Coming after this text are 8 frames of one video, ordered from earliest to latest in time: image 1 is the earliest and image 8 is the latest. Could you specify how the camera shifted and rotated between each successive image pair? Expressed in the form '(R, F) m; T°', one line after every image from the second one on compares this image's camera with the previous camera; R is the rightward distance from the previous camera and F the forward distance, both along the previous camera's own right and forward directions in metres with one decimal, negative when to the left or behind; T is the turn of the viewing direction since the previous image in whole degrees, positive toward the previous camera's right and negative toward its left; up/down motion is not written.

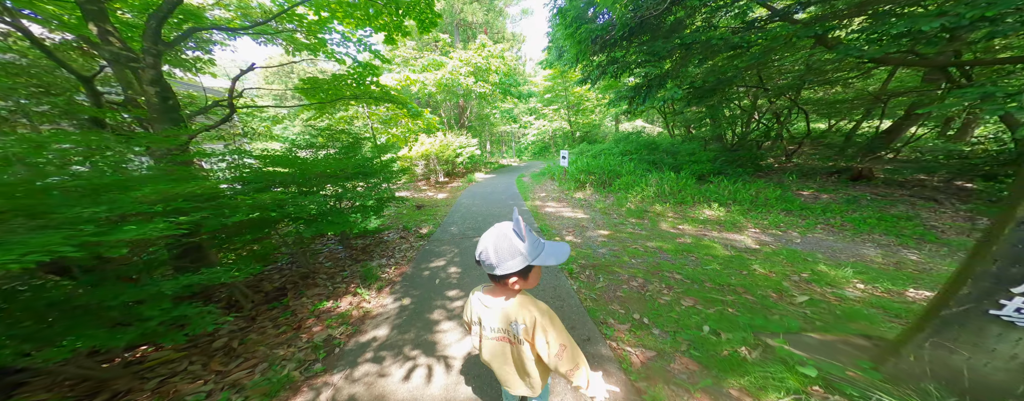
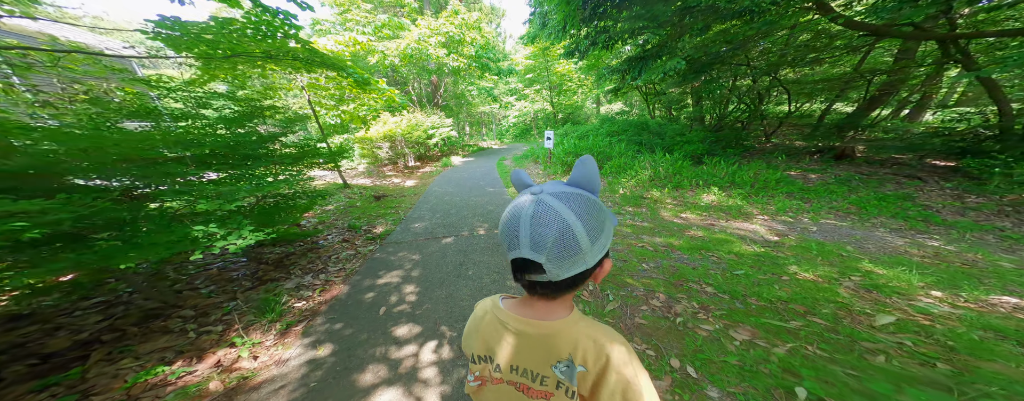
(+0.1, +0.9) m; +4°
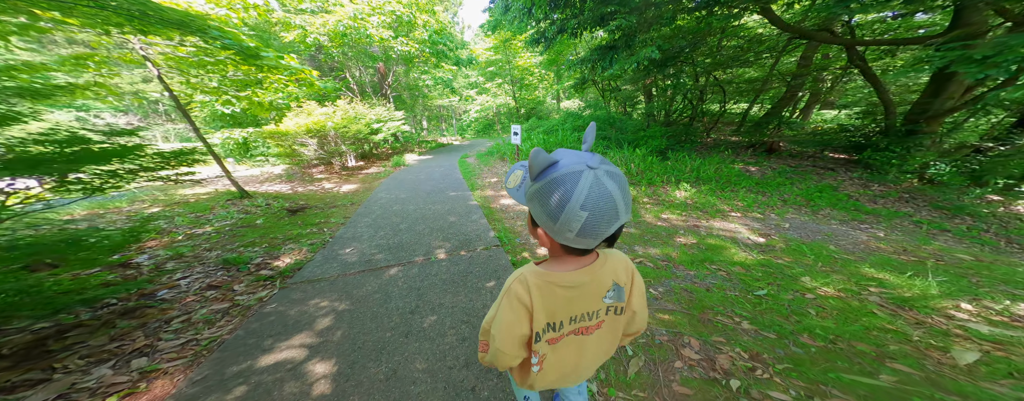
(-0.1, +0.8) m; +9°
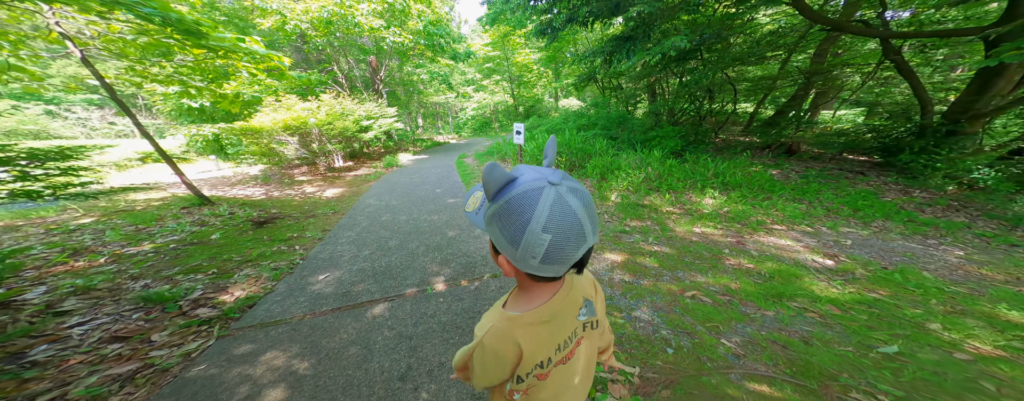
(-0.2, +0.7) m; +1°
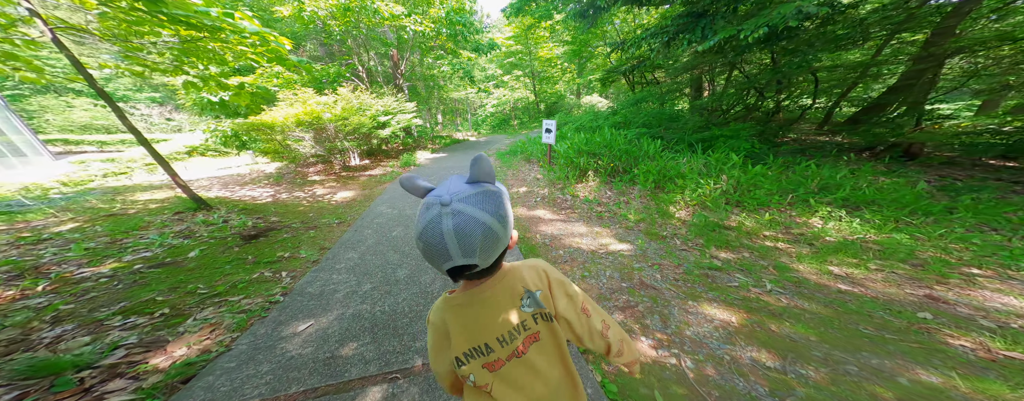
(-0.3, +0.9) m; -4°
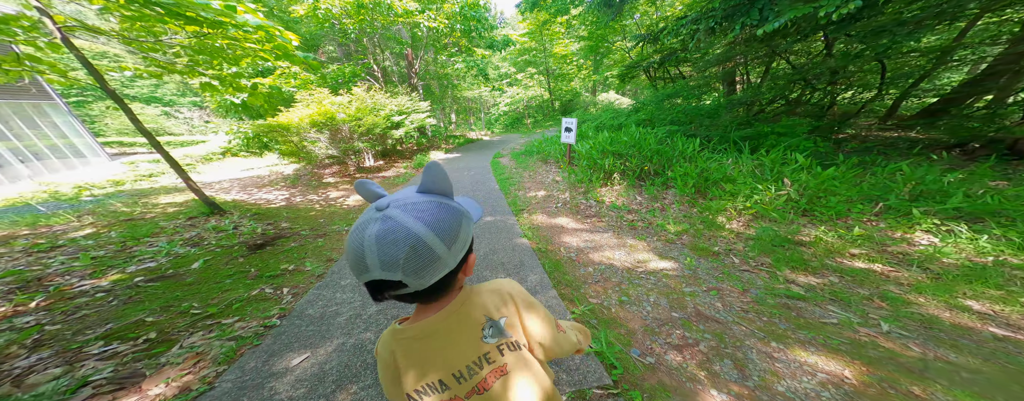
(-0.1, +0.4) m; -3°
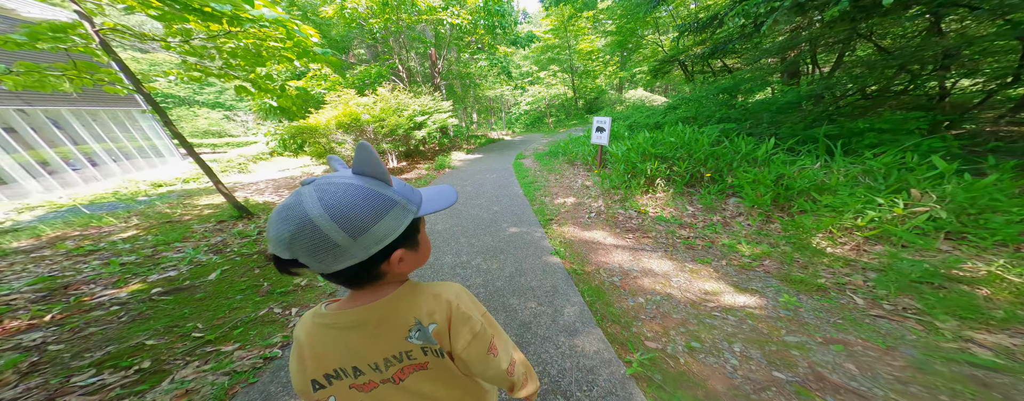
(-0.1, +0.4) m; -5°
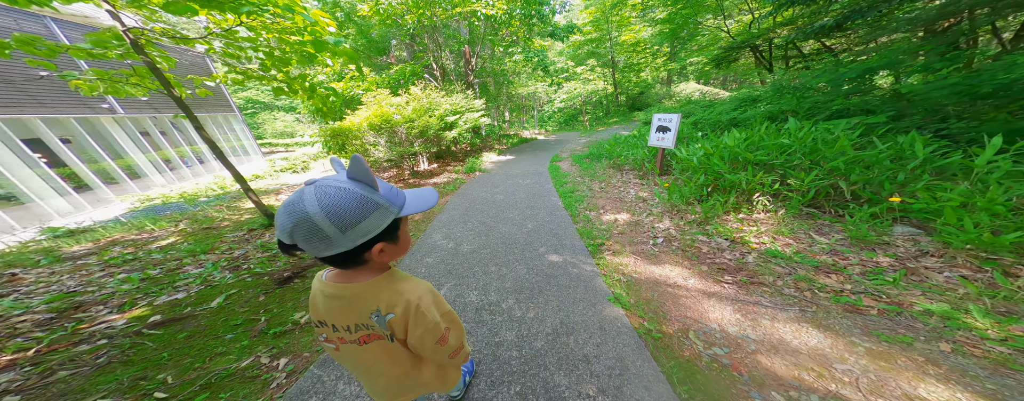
(-0.1, +0.7) m; -8°
